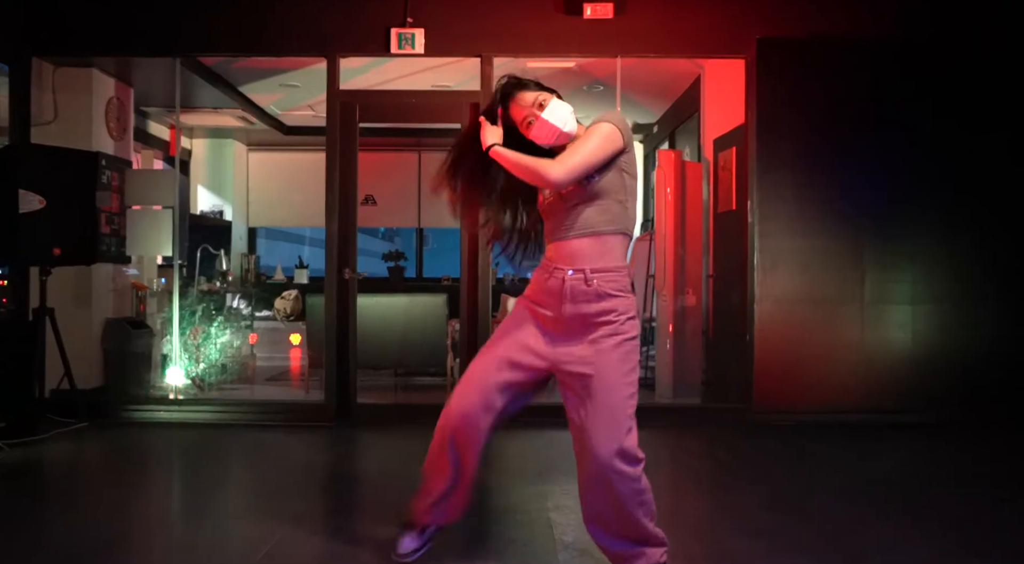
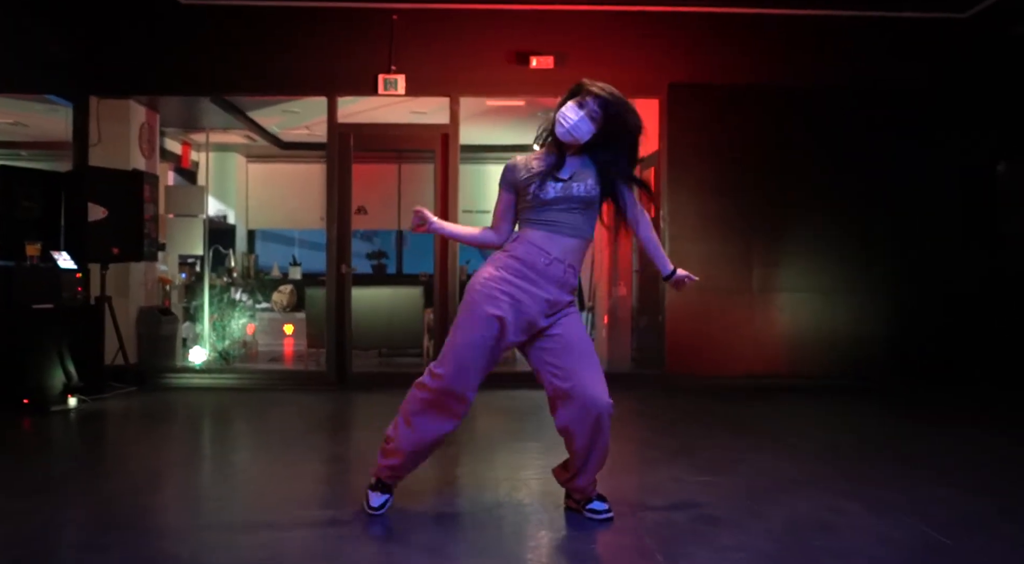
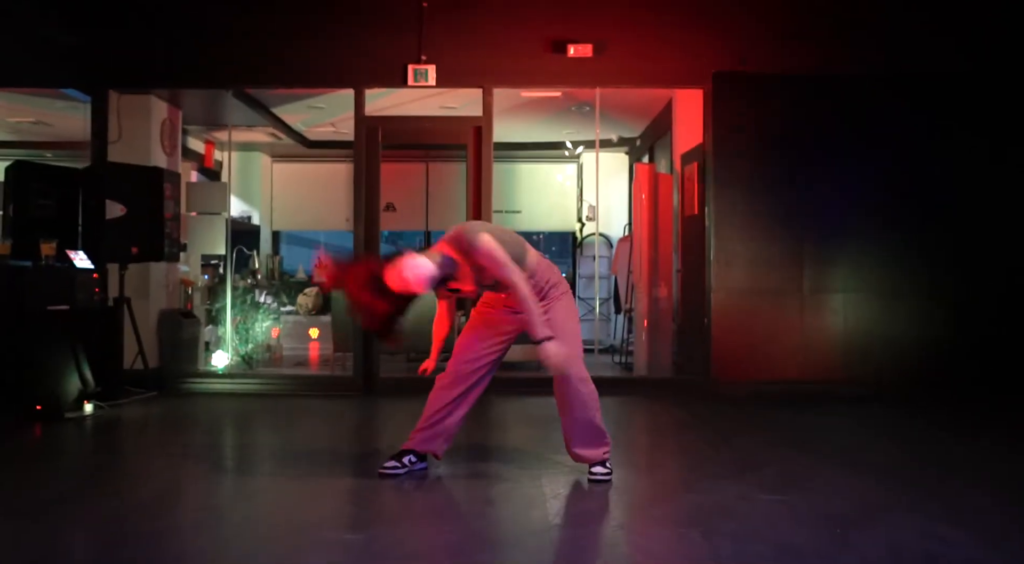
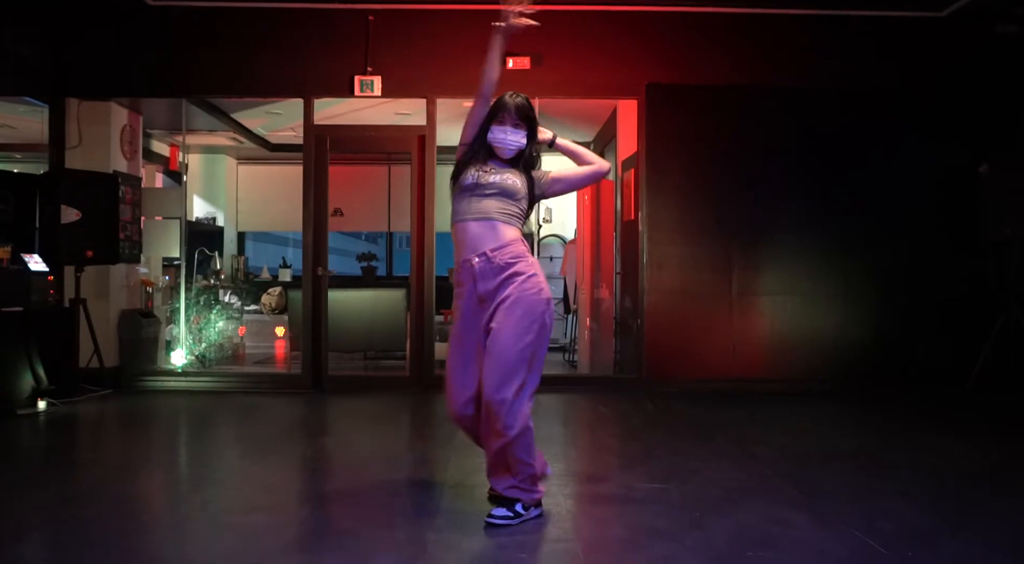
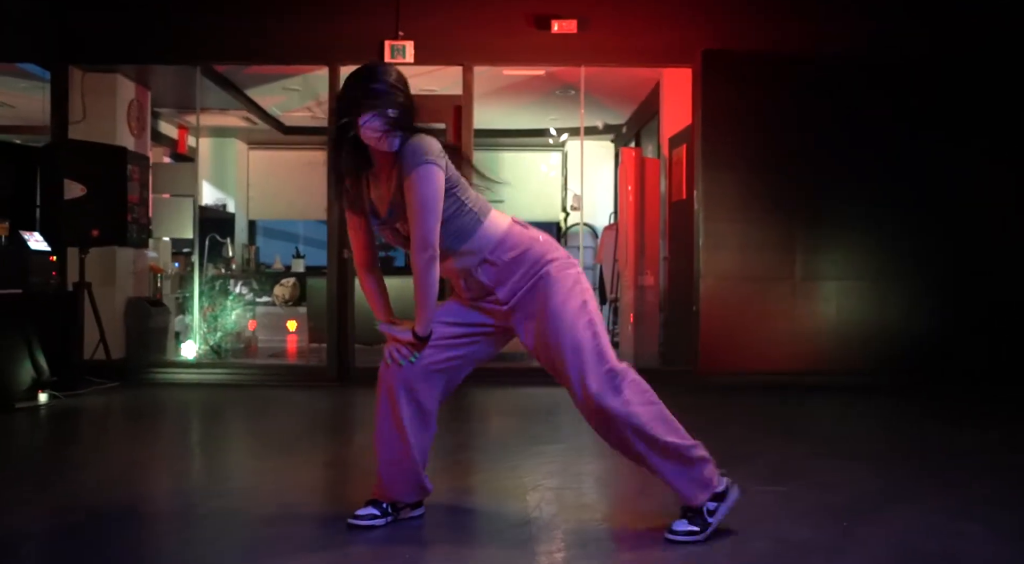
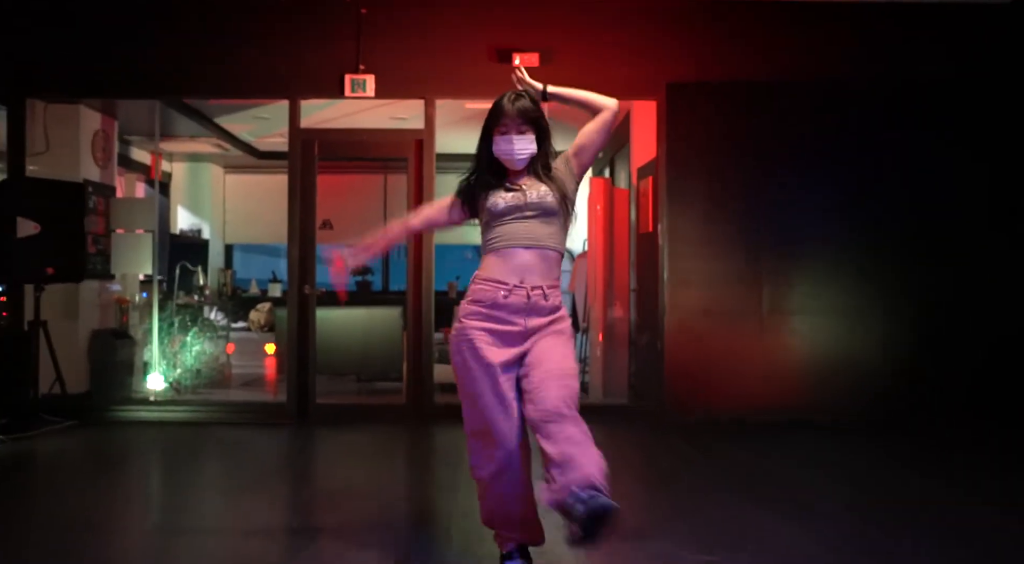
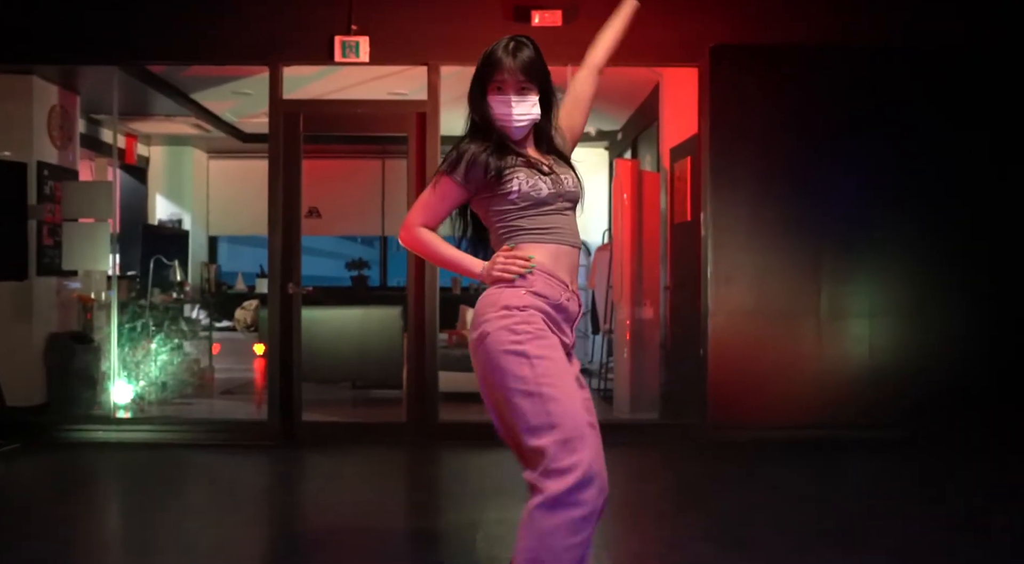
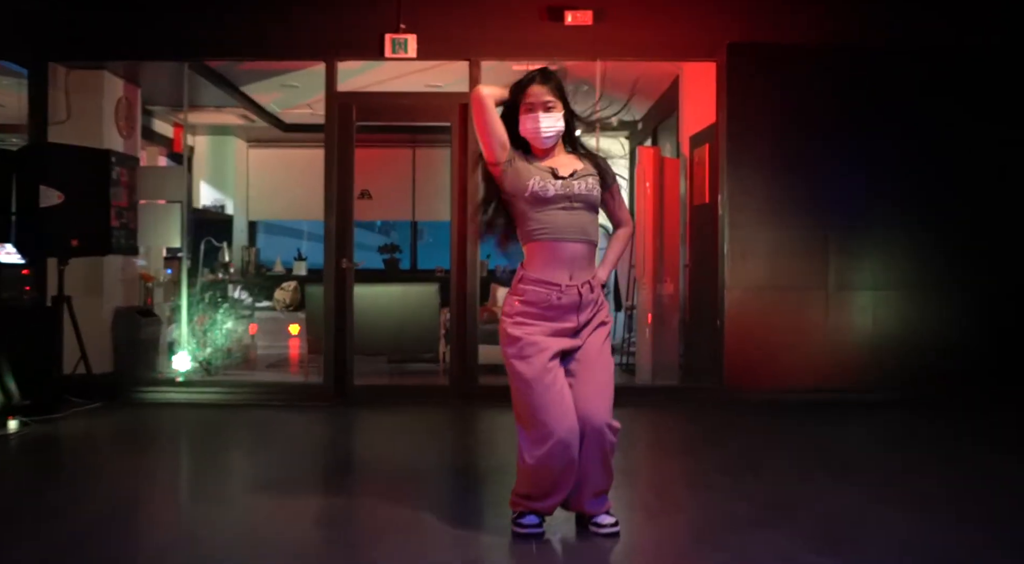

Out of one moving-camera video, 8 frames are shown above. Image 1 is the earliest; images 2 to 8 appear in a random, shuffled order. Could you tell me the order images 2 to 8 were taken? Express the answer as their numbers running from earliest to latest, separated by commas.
3, 8, 7, 6, 4, 5, 2
